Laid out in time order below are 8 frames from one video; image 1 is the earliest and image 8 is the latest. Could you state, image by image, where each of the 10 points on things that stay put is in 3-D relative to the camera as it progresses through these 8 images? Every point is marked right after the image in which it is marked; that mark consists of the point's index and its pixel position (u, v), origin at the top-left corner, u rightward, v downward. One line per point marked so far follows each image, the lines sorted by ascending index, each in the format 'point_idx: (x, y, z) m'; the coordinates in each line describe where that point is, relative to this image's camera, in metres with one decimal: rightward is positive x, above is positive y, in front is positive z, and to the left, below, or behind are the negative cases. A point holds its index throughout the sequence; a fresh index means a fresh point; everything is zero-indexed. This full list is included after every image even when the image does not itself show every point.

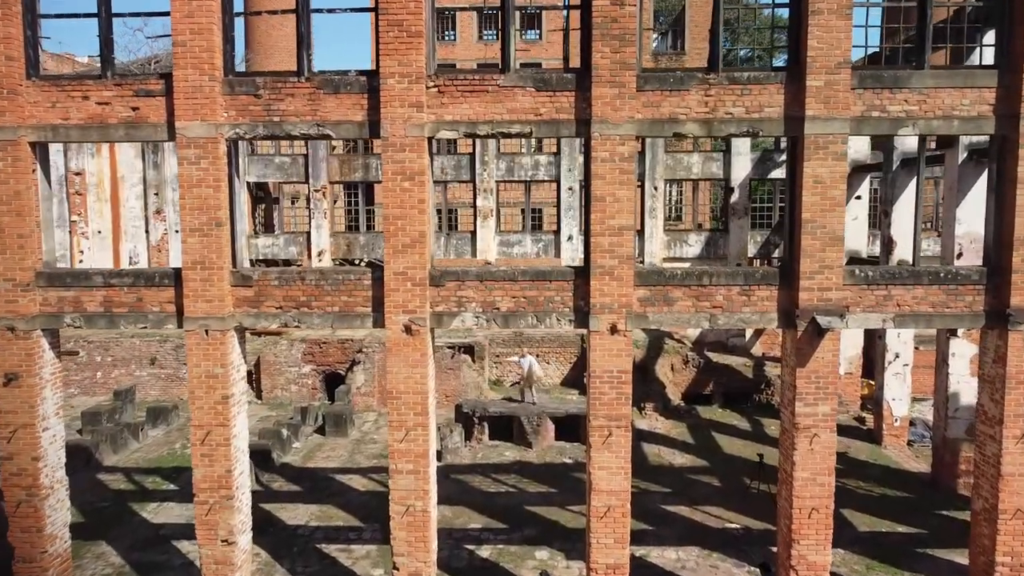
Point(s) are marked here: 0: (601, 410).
0: (+0.9, -1.2, +8.4) m
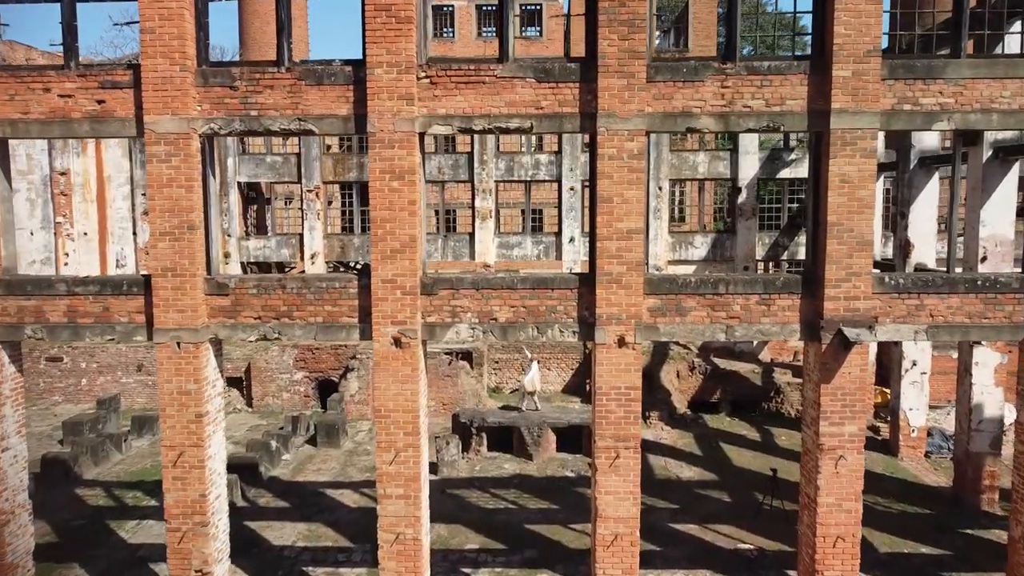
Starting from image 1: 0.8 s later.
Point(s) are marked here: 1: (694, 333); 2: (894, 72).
0: (+0.9, -1.3, +7.7) m
1: (+1.7, -0.4, +7.8) m
2: (+3.4, +1.9, +7.4) m
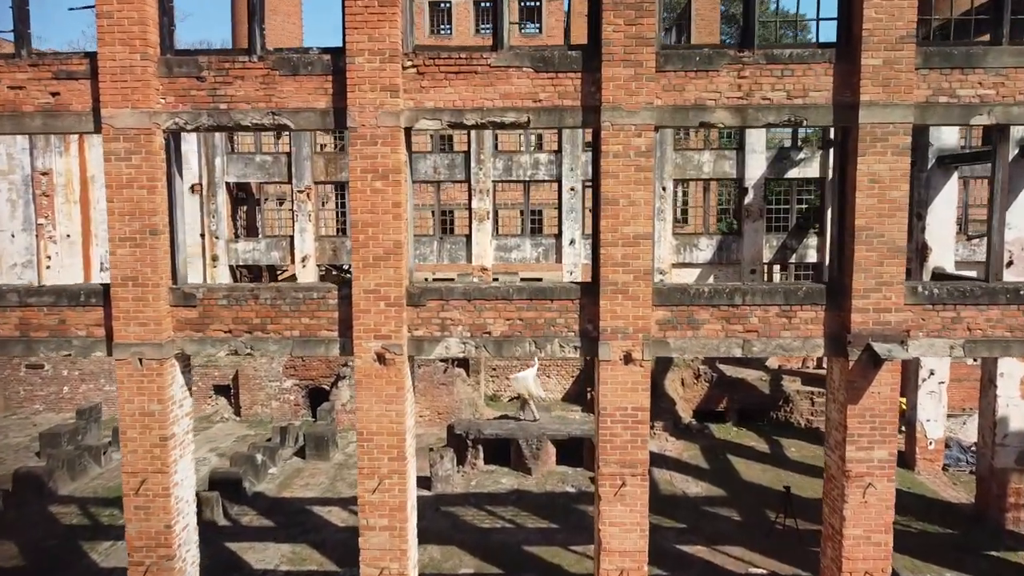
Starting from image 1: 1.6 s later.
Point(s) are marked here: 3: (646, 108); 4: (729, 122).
0: (+0.9, -1.4, +7.0) m
1: (+1.7, -0.5, +7.1) m
2: (+3.4, +1.9, +6.7) m
3: (+1.1, +1.5, +6.7) m
4: (+1.8, +1.4, +6.9) m
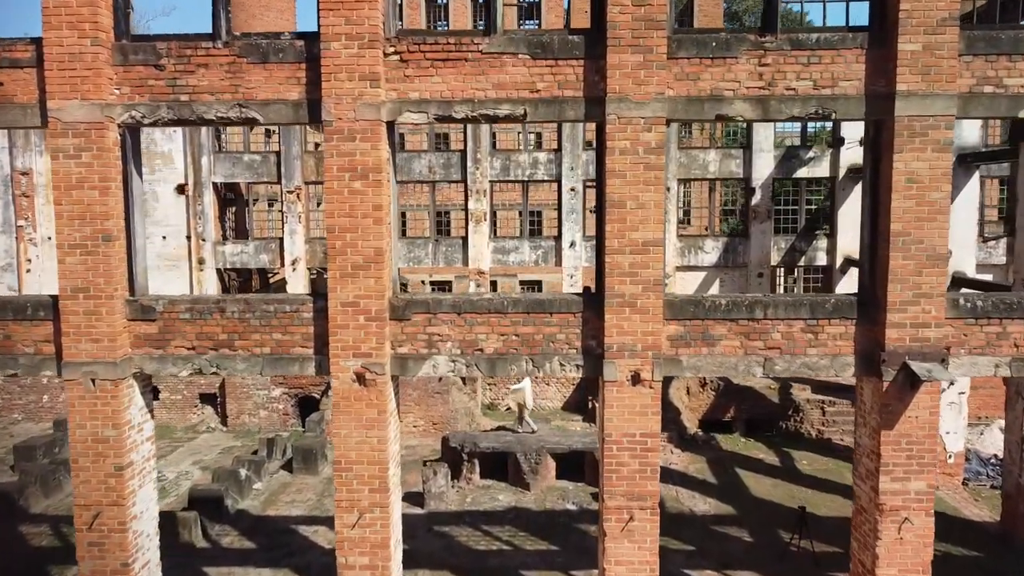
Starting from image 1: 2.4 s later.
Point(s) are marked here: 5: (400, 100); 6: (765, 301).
0: (+0.8, -1.5, +6.3) m
1: (+1.6, -0.6, +6.4) m
2: (+3.4, +1.8, +6.0) m
3: (+1.1, +1.4, +6.0) m
4: (+1.8, +1.3, +6.2) m
5: (-0.9, +1.4, +6.3) m
6: (+1.9, -0.1, +6.3) m
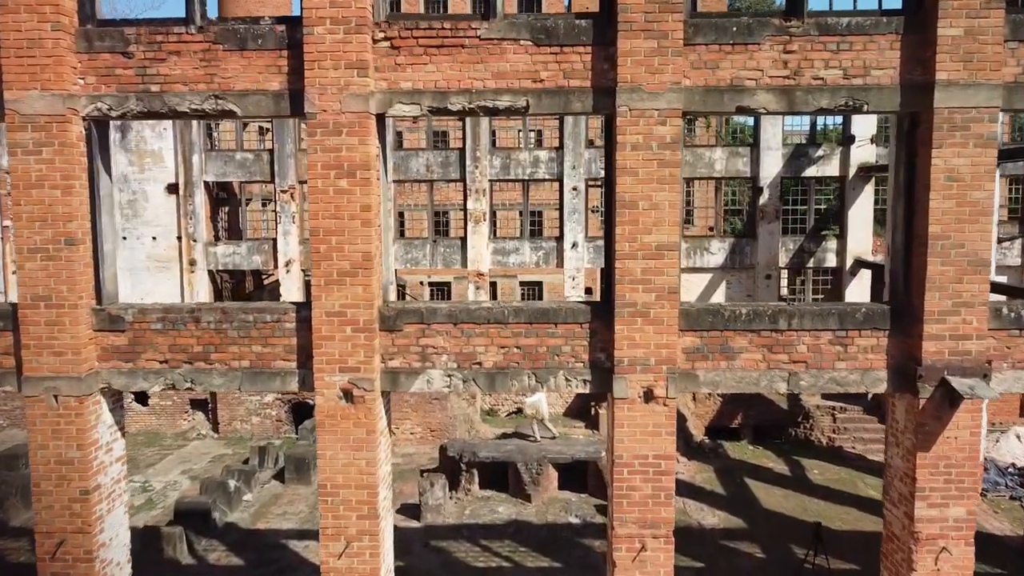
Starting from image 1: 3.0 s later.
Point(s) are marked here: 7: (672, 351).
0: (+0.8, -1.6, +5.8) m
1: (+1.6, -0.7, +5.8) m
2: (+3.4, +1.7, +5.5) m
3: (+1.1, +1.3, +5.5) m
4: (+1.8, +1.2, +5.6) m
5: (-0.8, +1.4, +5.7) m
6: (+1.9, -0.2, +5.8) m
7: (+1.1, -0.4, +5.7) m
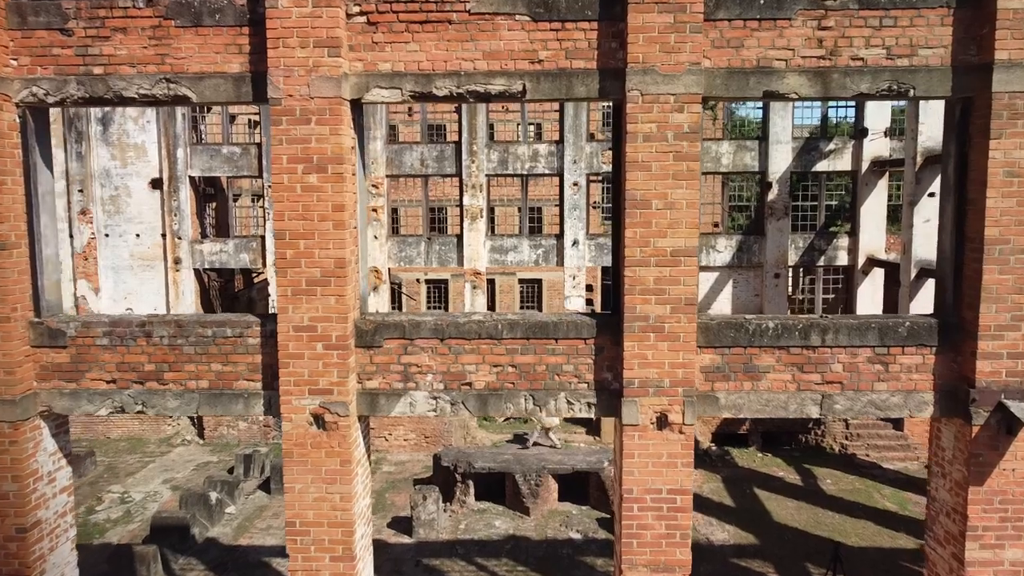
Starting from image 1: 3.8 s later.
0: (+0.8, -1.6, +5.1) m
1: (+1.6, -0.7, +5.1) m
2: (+3.3, +1.6, +4.8) m
3: (+1.0, +1.3, +4.8) m
4: (+1.7, +1.2, +4.9) m
5: (-0.9, +1.3, +5.0) m
6: (+1.9, -0.2, +5.0) m
7: (+1.1, -0.5, +5.0) m
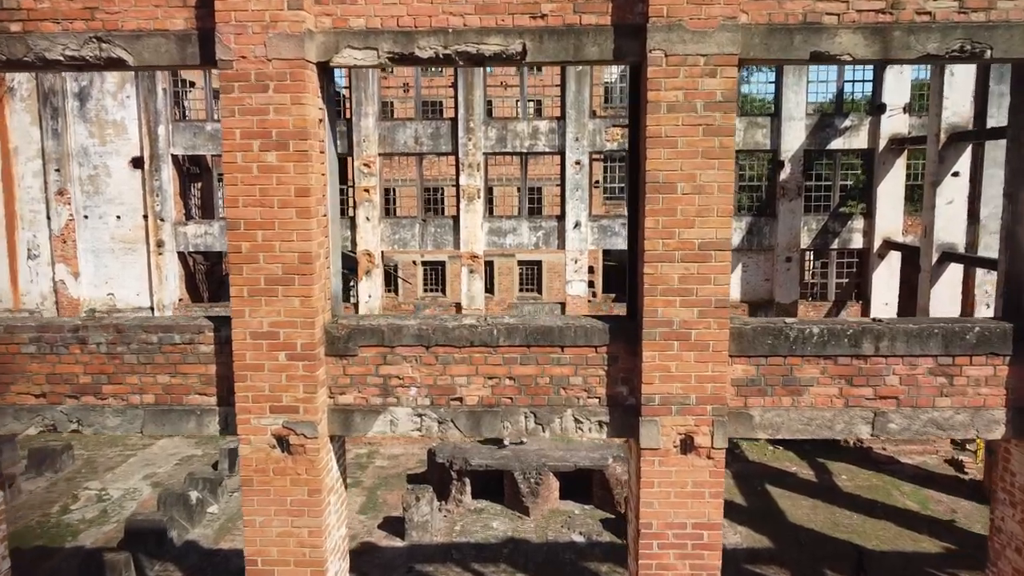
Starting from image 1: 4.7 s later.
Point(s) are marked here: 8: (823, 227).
0: (+0.8, -1.6, +4.3) m
1: (+1.6, -0.7, +4.3) m
2: (+3.3, +1.6, +3.9) m
3: (+1.0, +1.3, +4.0) m
4: (+1.7, +1.2, +4.1) m
5: (-0.9, +1.3, +4.2) m
6: (+1.9, -0.2, +4.3) m
7: (+1.0, -0.5, +4.2) m
8: (+5.9, +1.1, +15.7) m
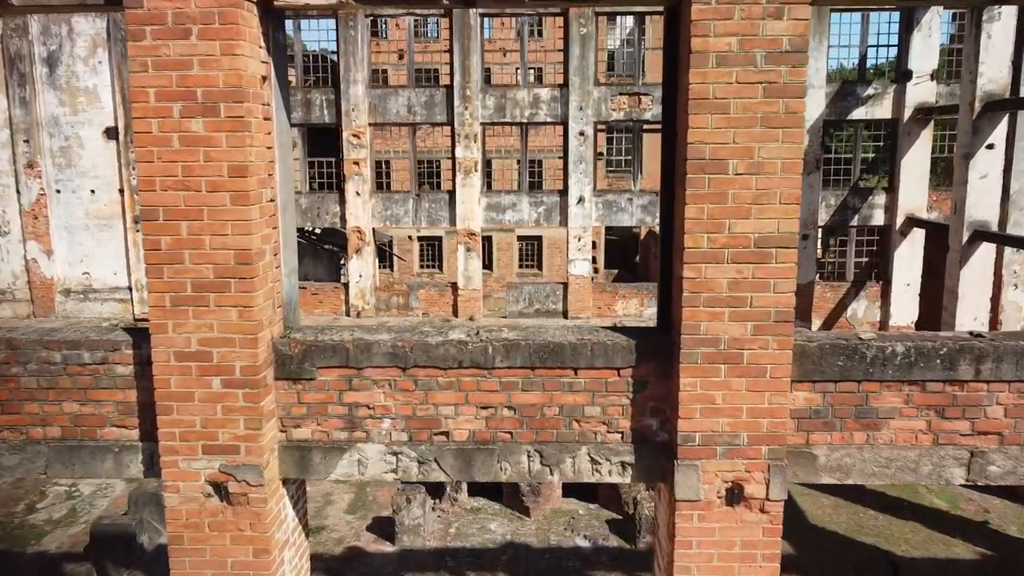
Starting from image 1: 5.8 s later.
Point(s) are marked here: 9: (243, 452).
0: (+0.8, -1.7, +3.4) m
1: (+1.6, -0.7, +3.4) m
2: (+3.3, +1.6, +2.9) m
3: (+1.0, +1.2, +3.0) m
4: (+1.7, +1.1, +3.1) m
5: (-0.9, +1.3, +3.2) m
6: (+1.9, -0.2, +3.3) m
7: (+1.0, -0.5, +3.3) m
8: (+5.9, +1.5, +14.7) m
9: (-1.1, -0.7, +3.3) m
